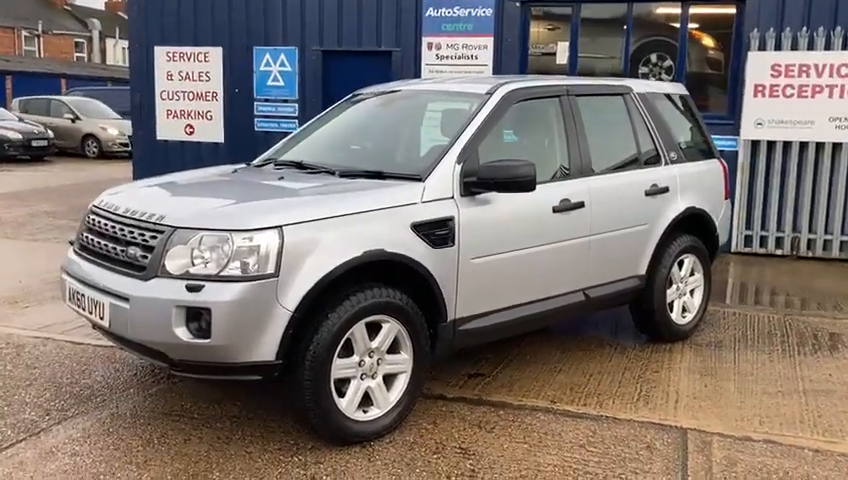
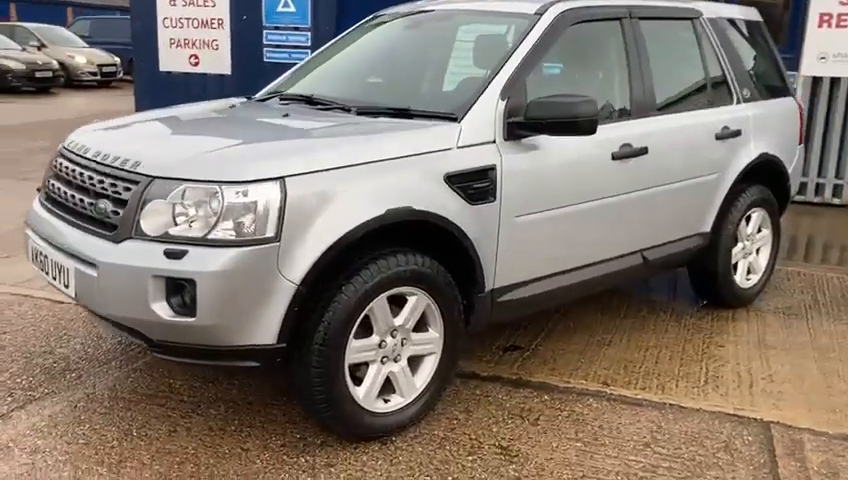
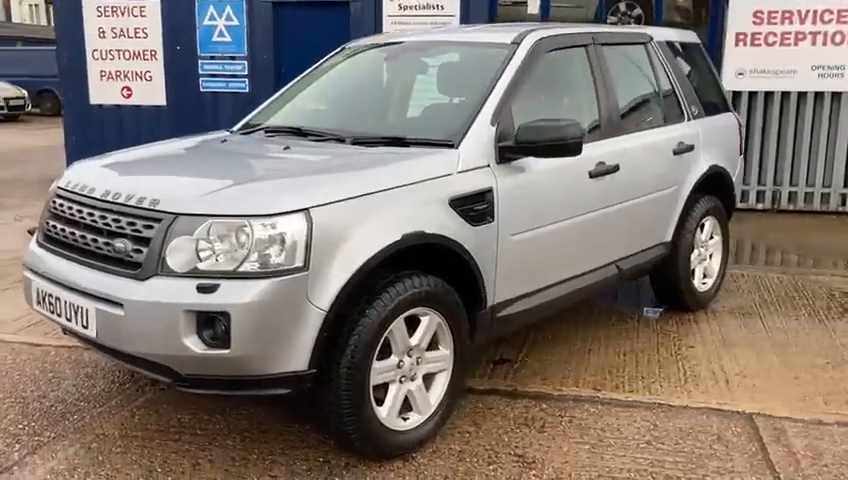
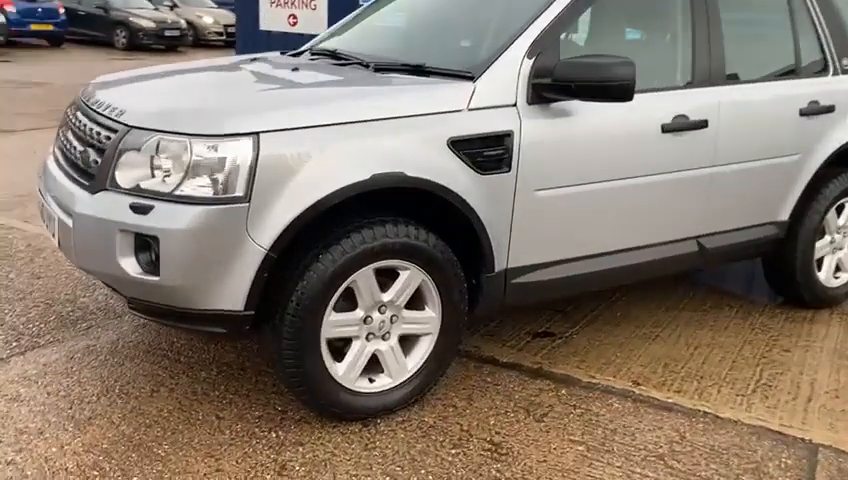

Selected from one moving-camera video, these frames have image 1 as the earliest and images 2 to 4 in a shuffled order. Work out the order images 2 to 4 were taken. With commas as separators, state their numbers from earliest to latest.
3, 2, 4
